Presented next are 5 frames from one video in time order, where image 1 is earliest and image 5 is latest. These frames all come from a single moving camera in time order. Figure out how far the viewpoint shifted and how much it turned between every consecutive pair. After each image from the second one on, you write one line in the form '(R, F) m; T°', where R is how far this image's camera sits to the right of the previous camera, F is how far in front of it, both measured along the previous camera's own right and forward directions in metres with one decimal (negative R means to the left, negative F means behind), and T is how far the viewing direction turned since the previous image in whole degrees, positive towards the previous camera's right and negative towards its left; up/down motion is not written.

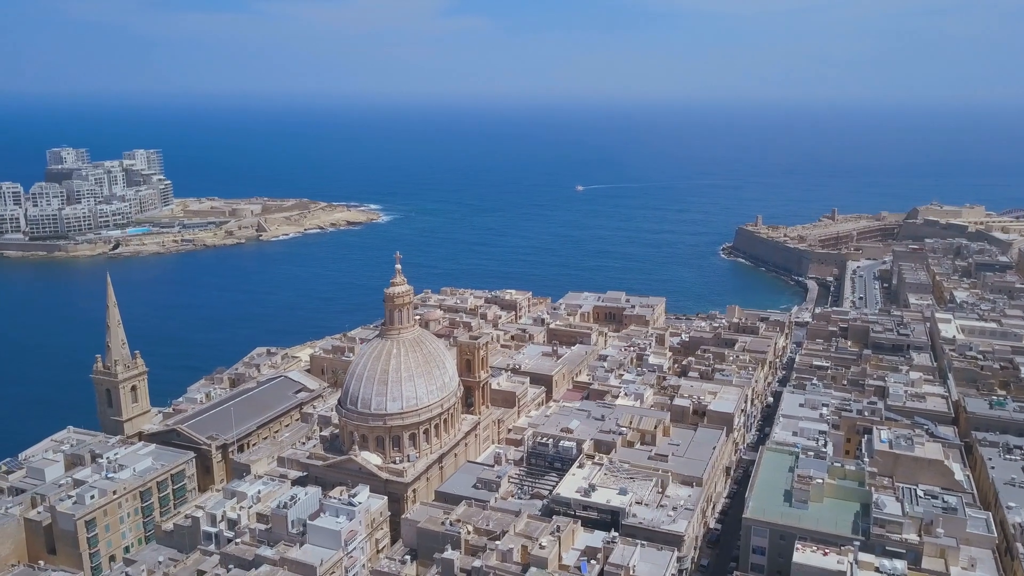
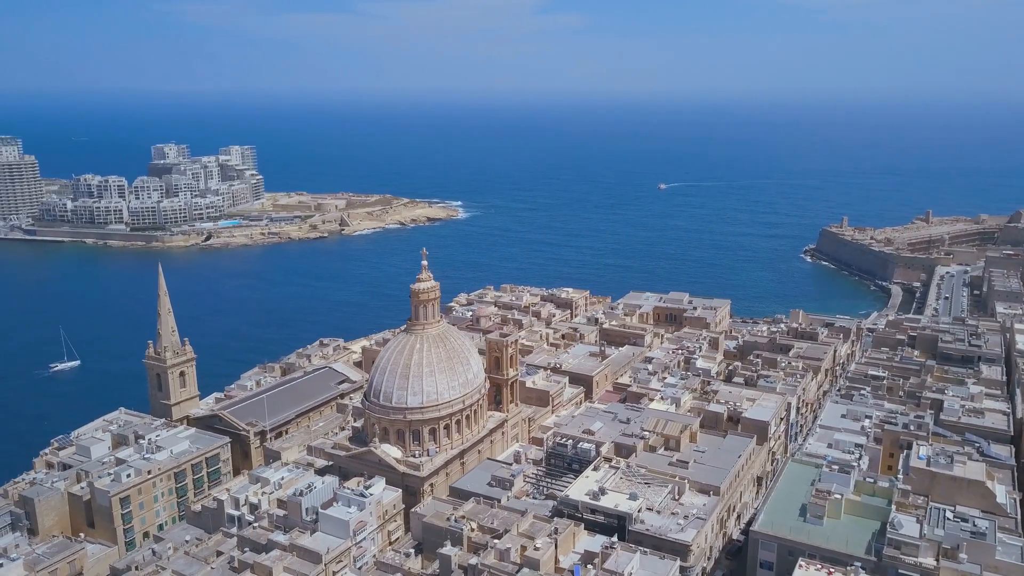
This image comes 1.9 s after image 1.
(+3.7, +0.4) m; -6°
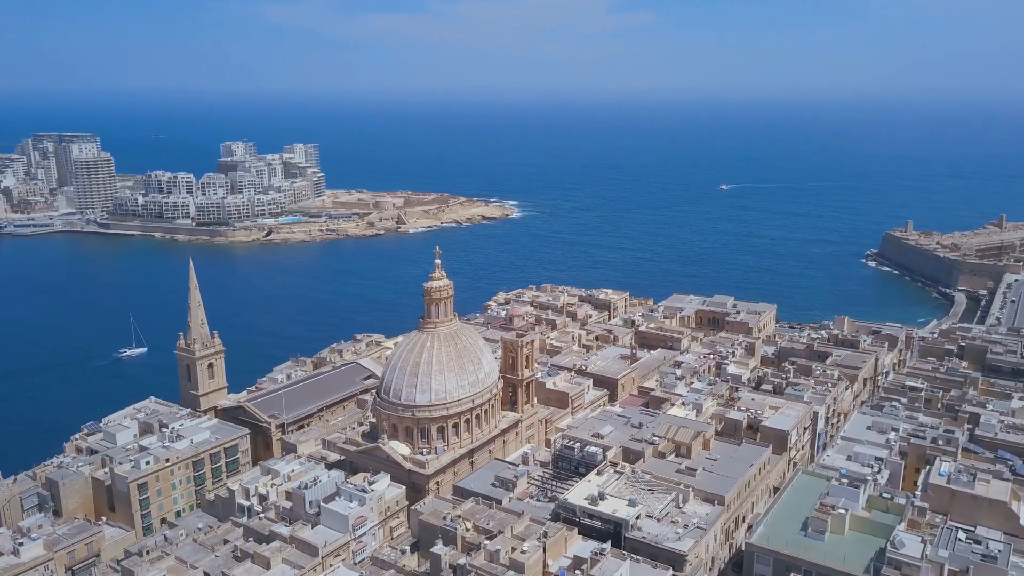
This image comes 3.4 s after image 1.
(+3.0, +0.4) m; -5°
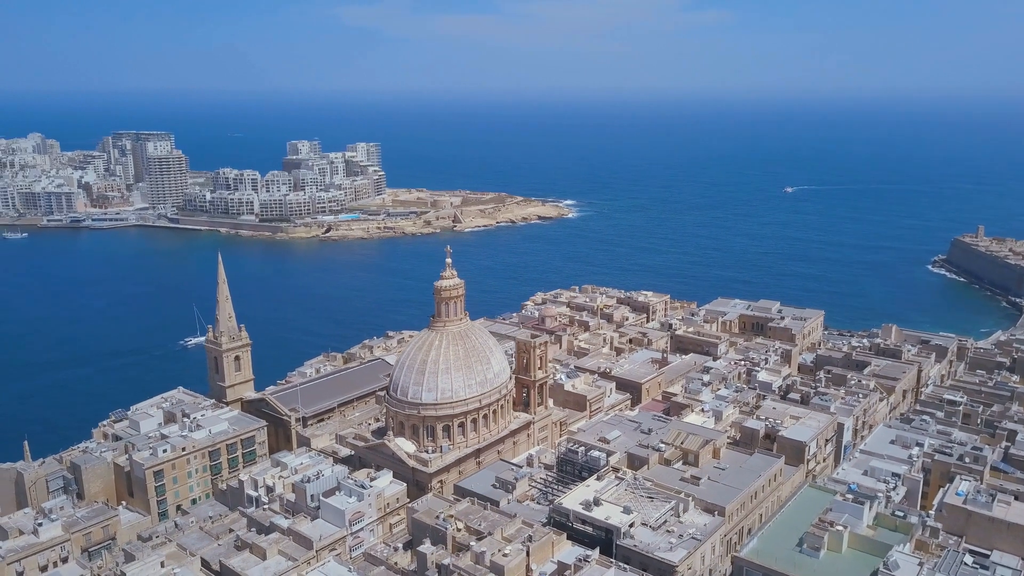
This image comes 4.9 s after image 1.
(+3.2, +0.4) m; -5°
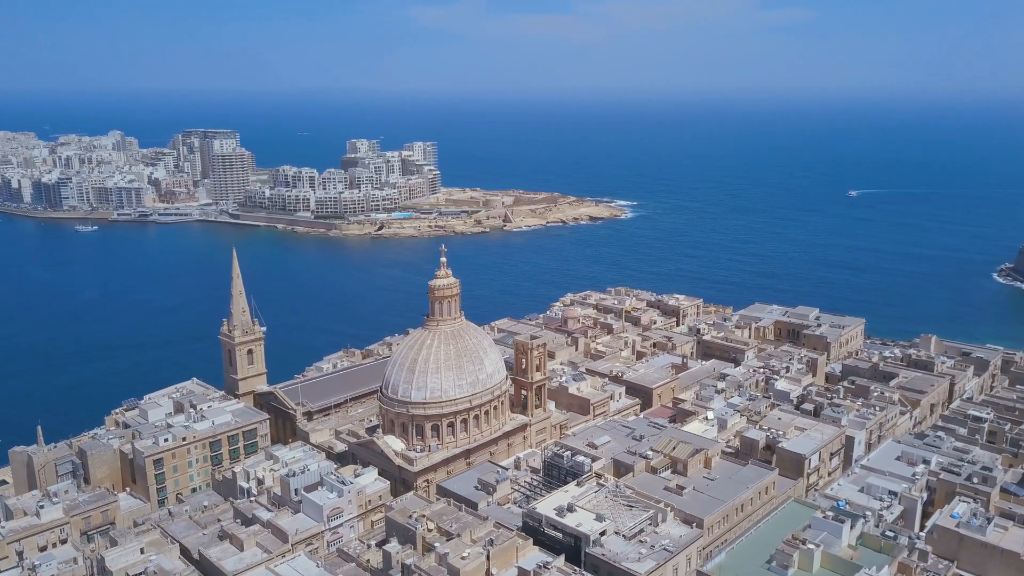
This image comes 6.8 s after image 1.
(+4.0, +0.6) m; -4°
